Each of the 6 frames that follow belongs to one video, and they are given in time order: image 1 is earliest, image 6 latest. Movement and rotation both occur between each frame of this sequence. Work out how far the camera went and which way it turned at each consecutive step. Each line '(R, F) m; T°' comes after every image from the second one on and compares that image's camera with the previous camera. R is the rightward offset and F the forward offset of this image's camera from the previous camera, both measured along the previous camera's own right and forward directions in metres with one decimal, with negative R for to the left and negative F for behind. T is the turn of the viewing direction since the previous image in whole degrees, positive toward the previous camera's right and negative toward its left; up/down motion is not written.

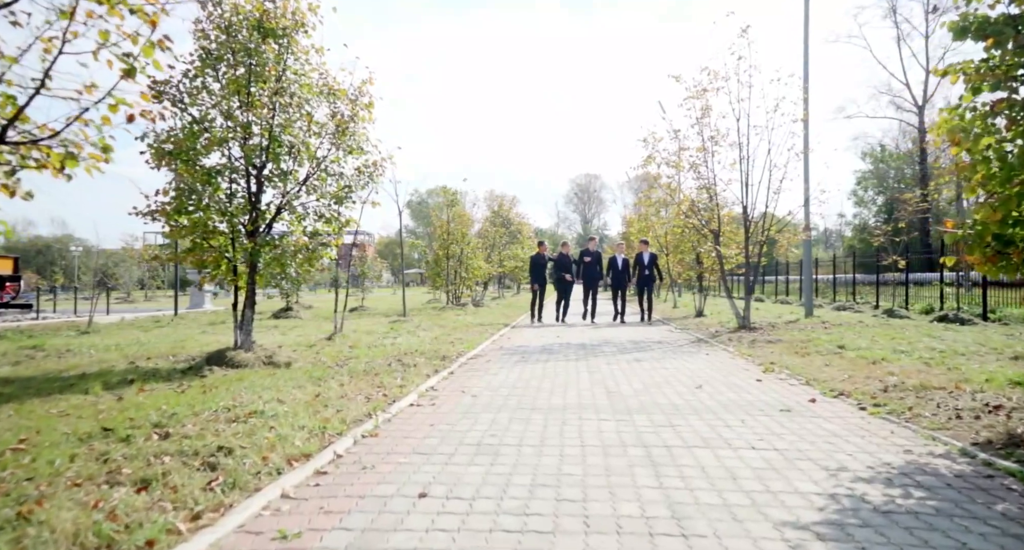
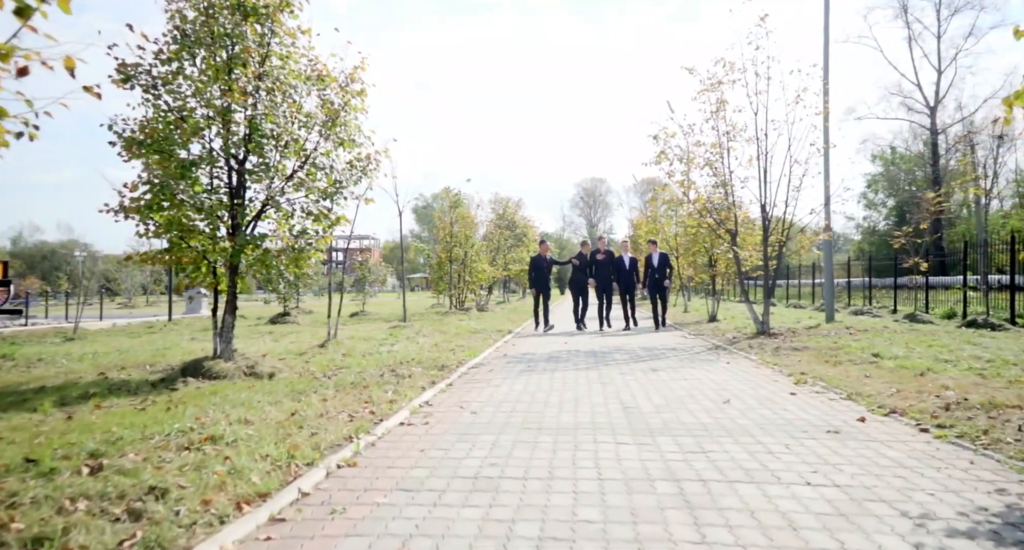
(0.0, +0.8) m; -1°
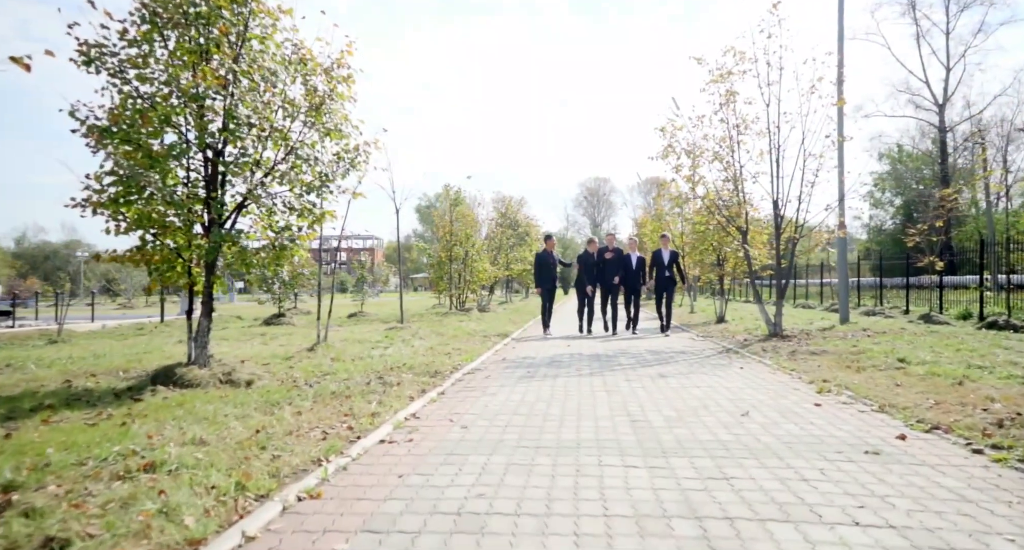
(+0.1, +0.6) m; 0°
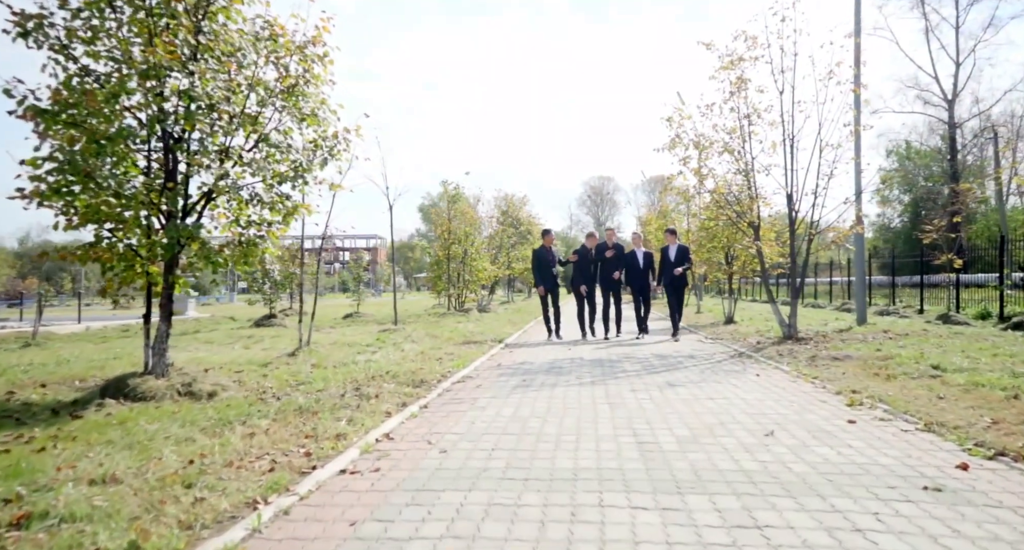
(+0.1, +0.8) m; 0°
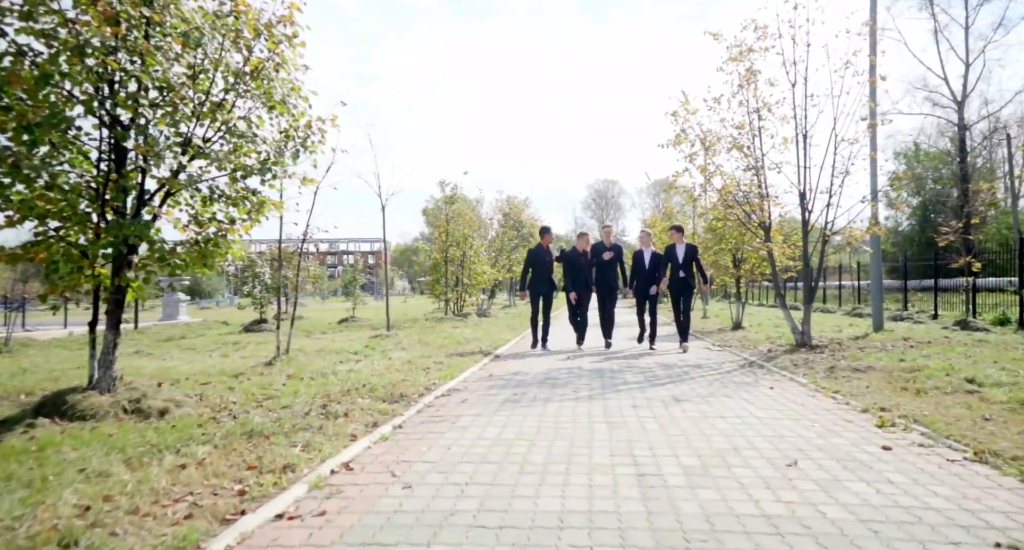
(+0.2, +0.7) m; 0°
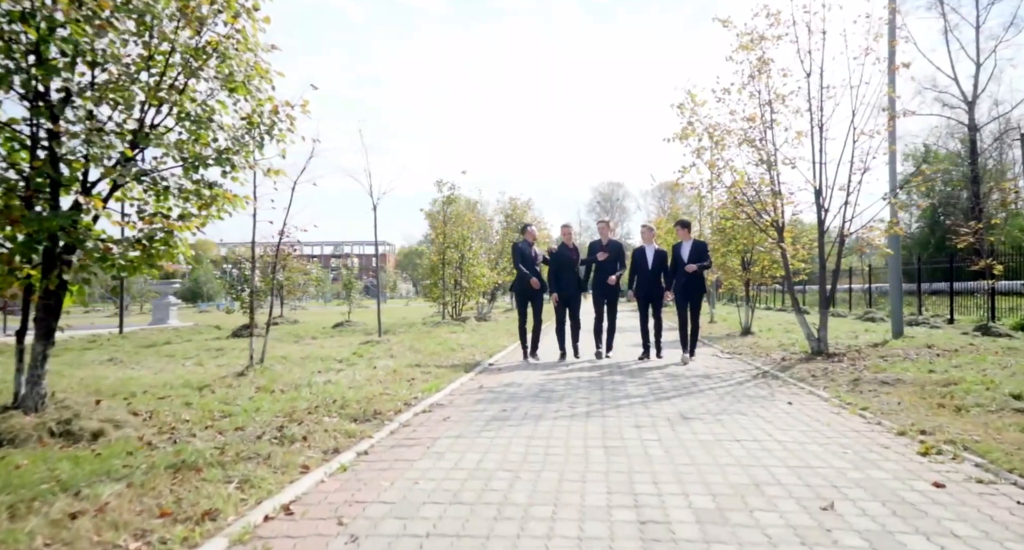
(+0.2, +0.8) m; 0°
